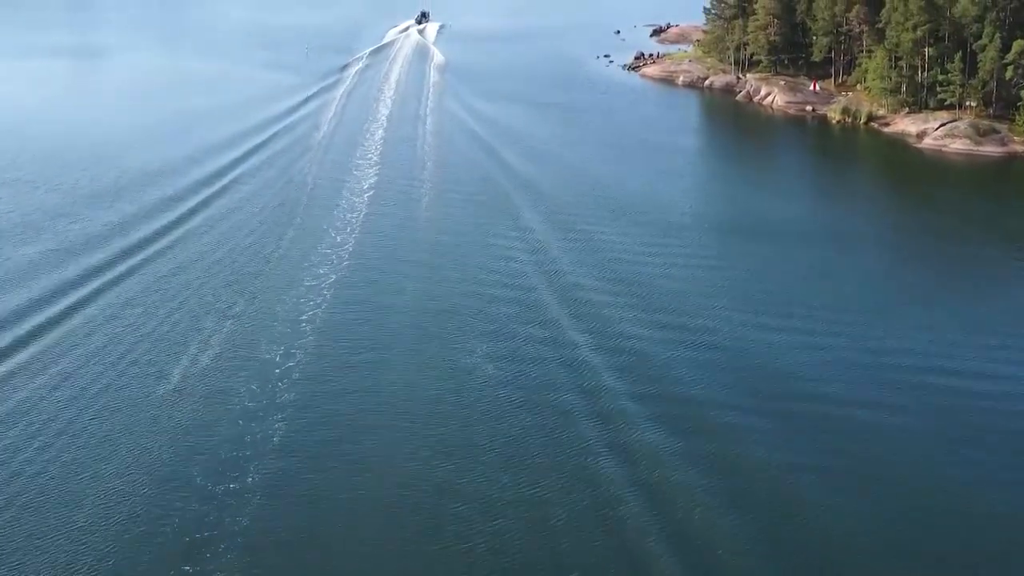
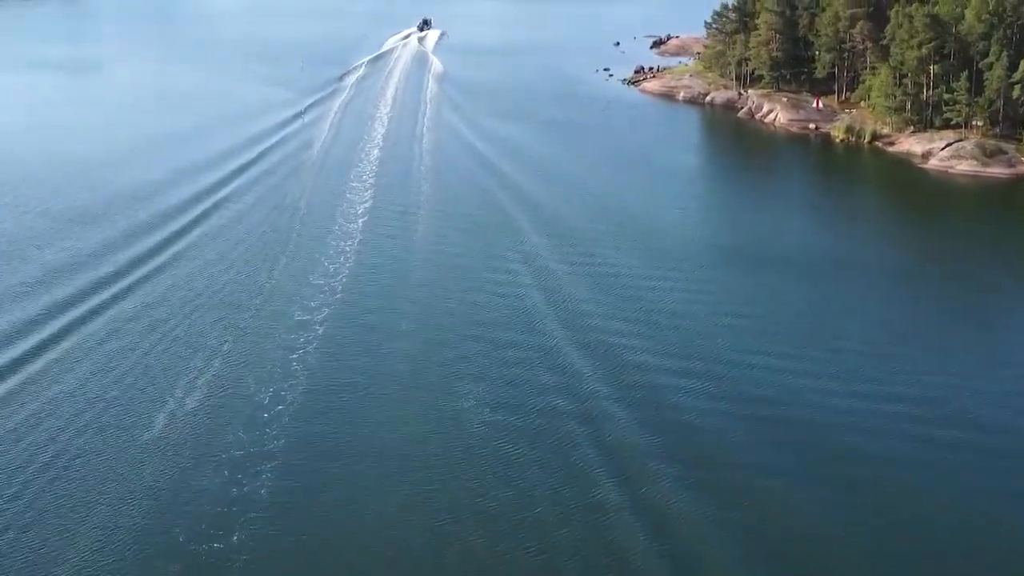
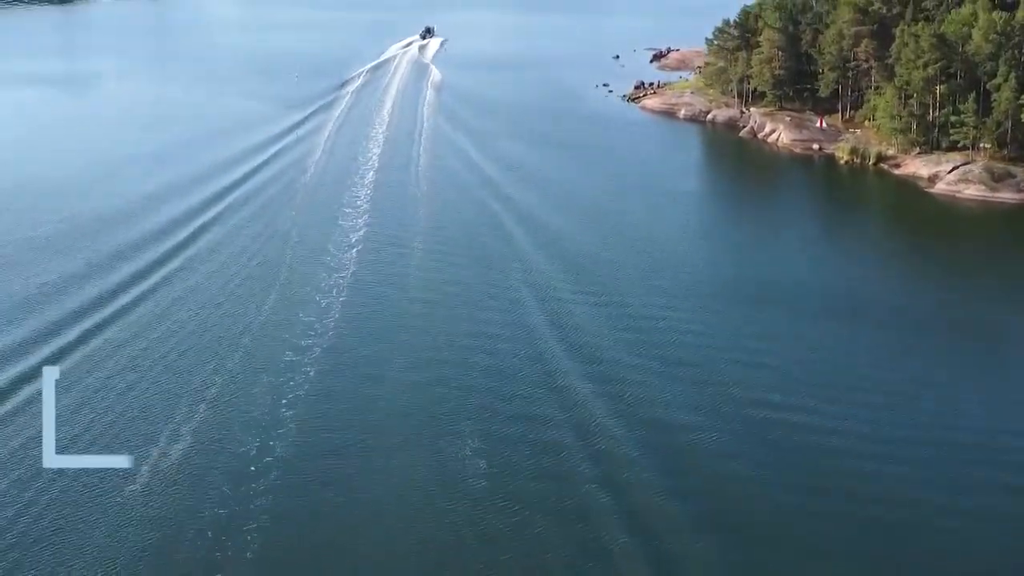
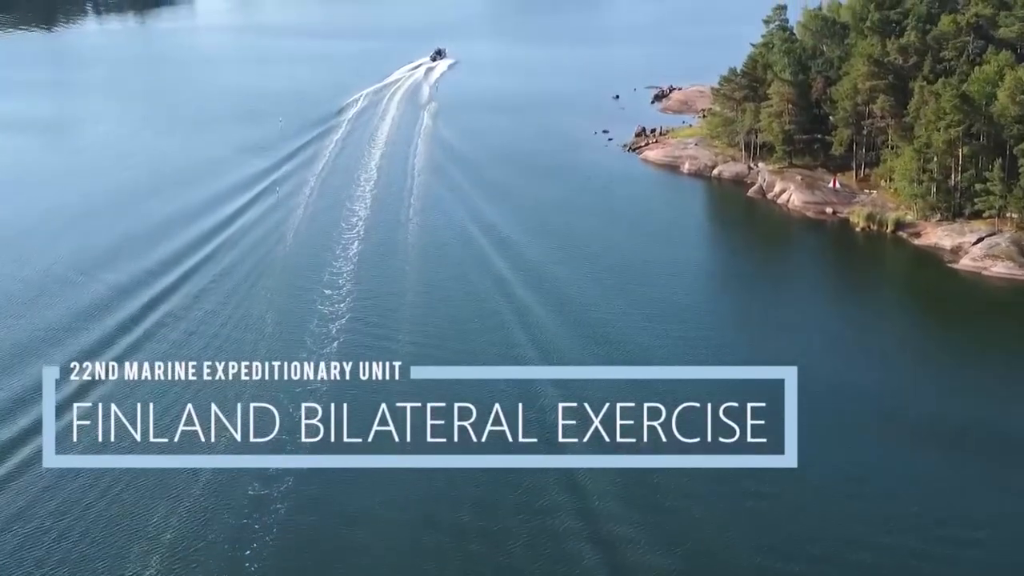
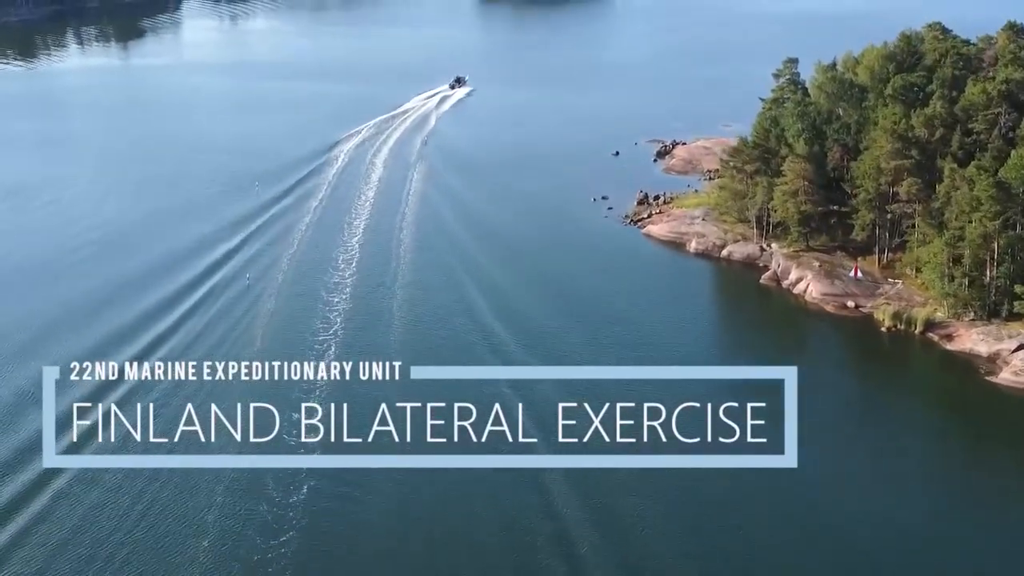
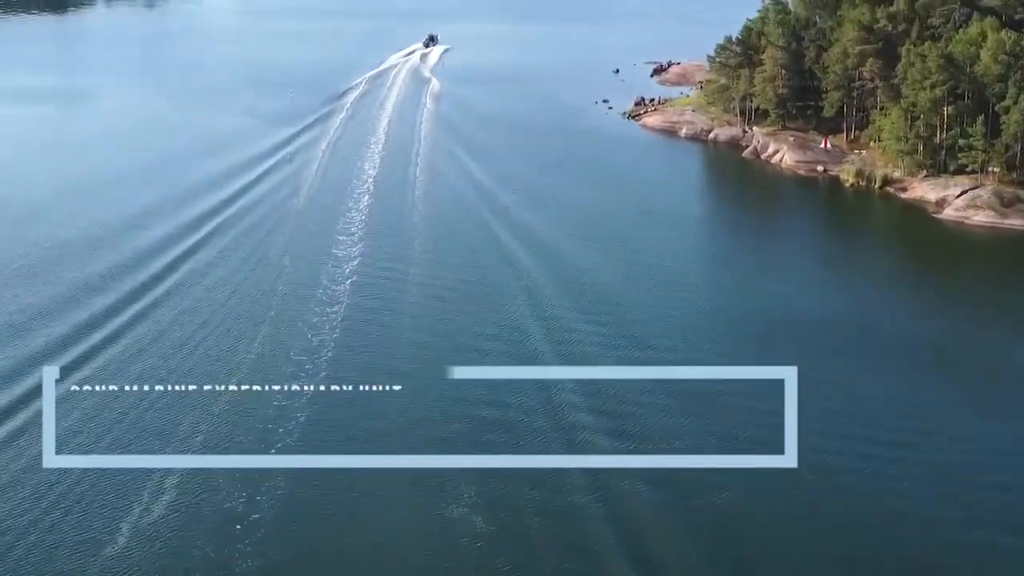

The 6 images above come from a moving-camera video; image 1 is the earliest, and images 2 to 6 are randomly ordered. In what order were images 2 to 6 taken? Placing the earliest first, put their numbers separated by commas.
2, 3, 6, 4, 5
